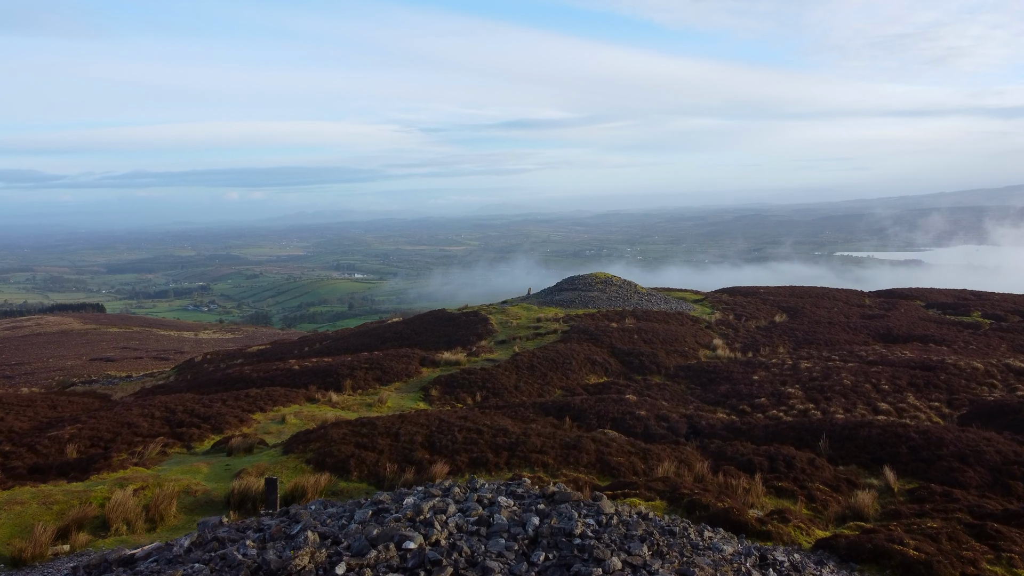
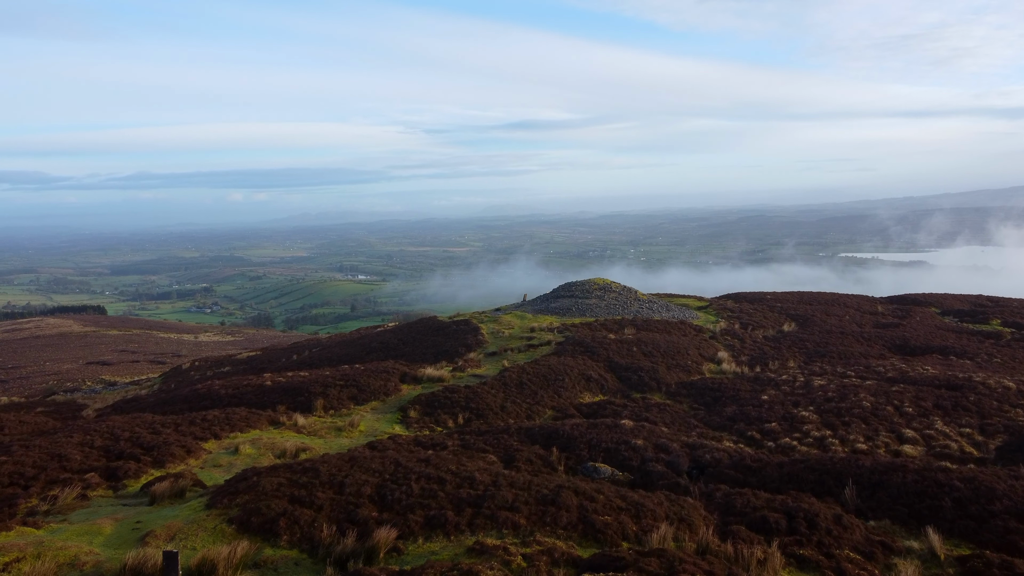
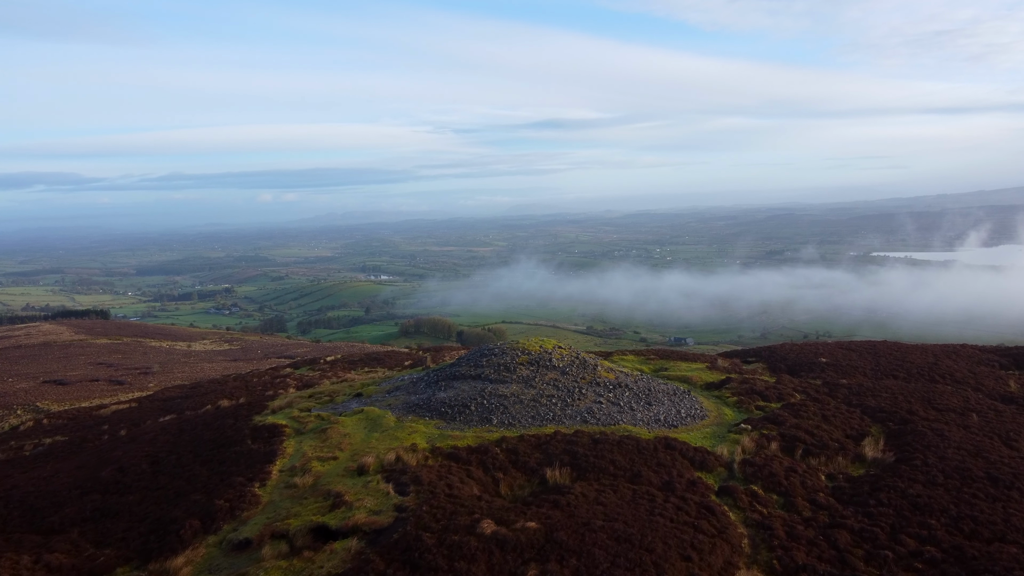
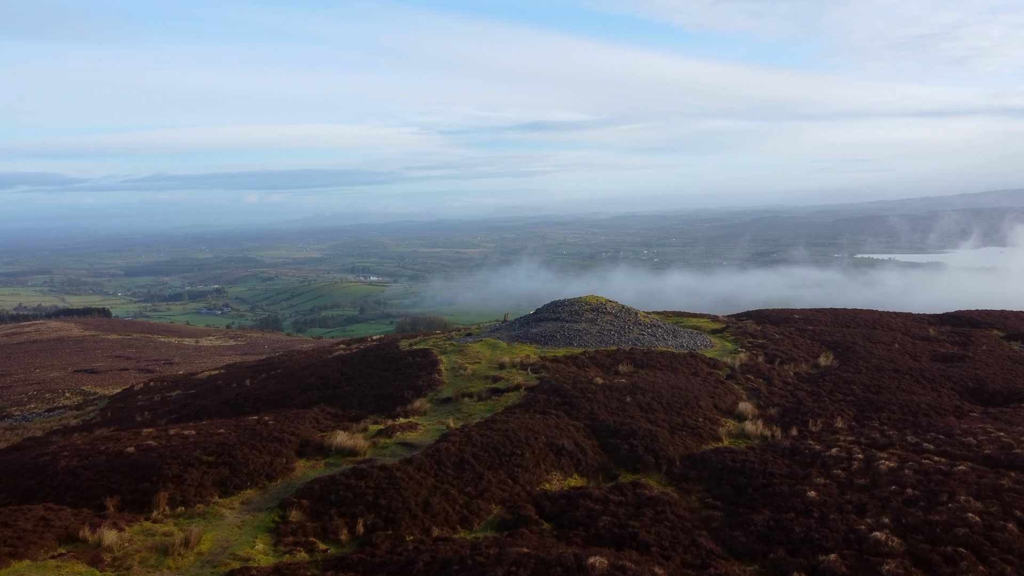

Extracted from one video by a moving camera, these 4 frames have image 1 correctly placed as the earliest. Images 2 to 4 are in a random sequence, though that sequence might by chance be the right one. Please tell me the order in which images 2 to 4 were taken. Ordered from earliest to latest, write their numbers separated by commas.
2, 4, 3
